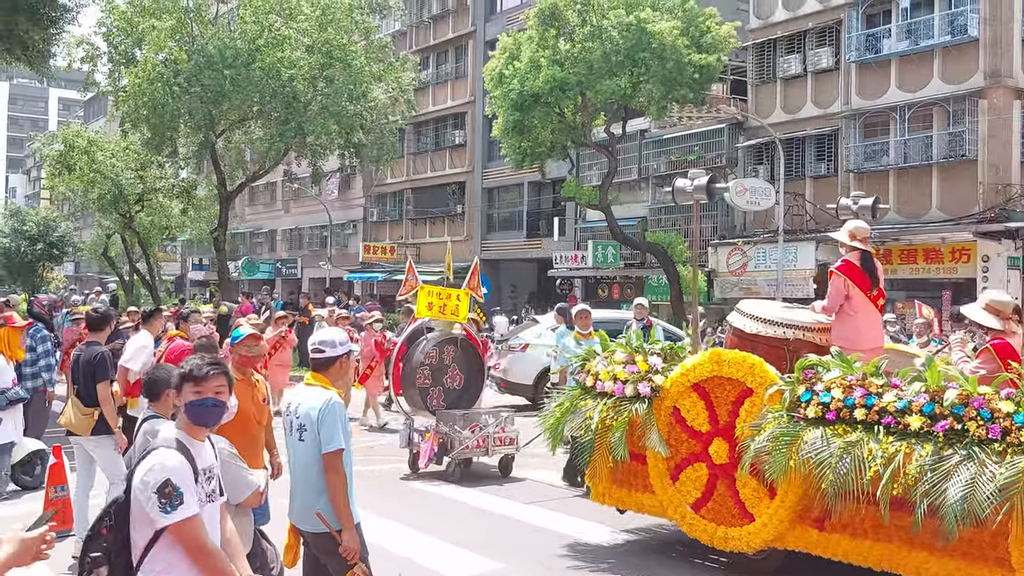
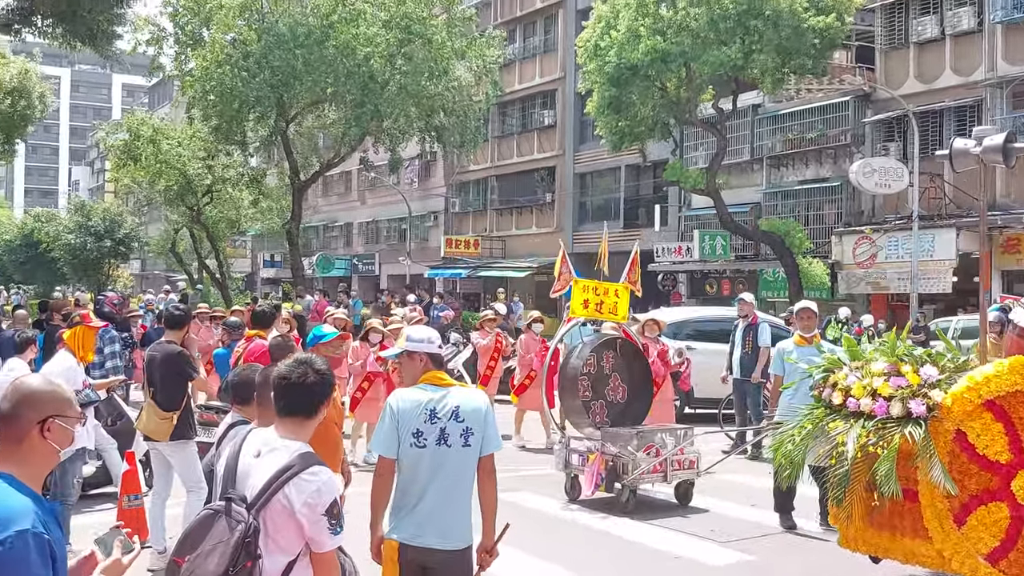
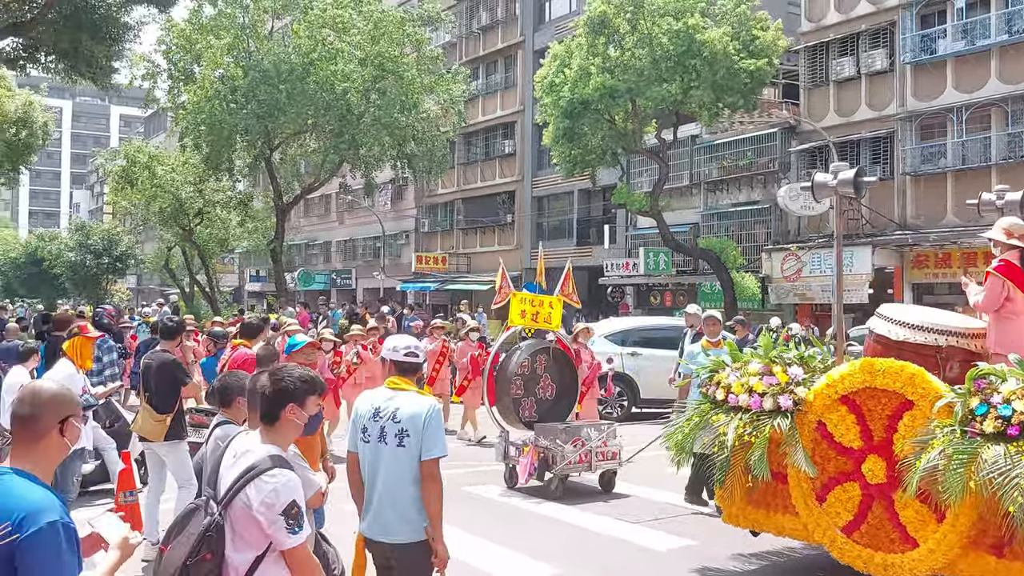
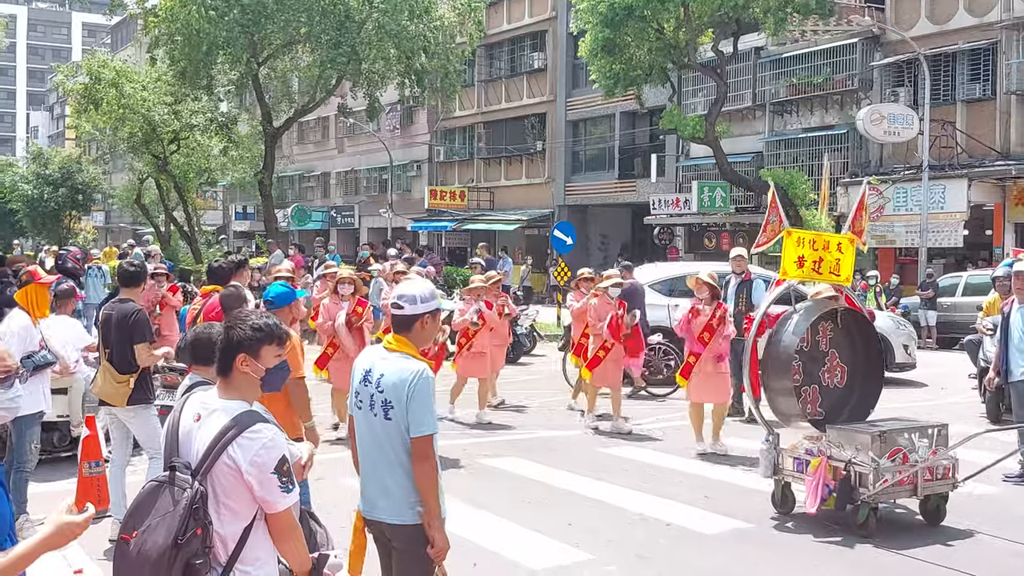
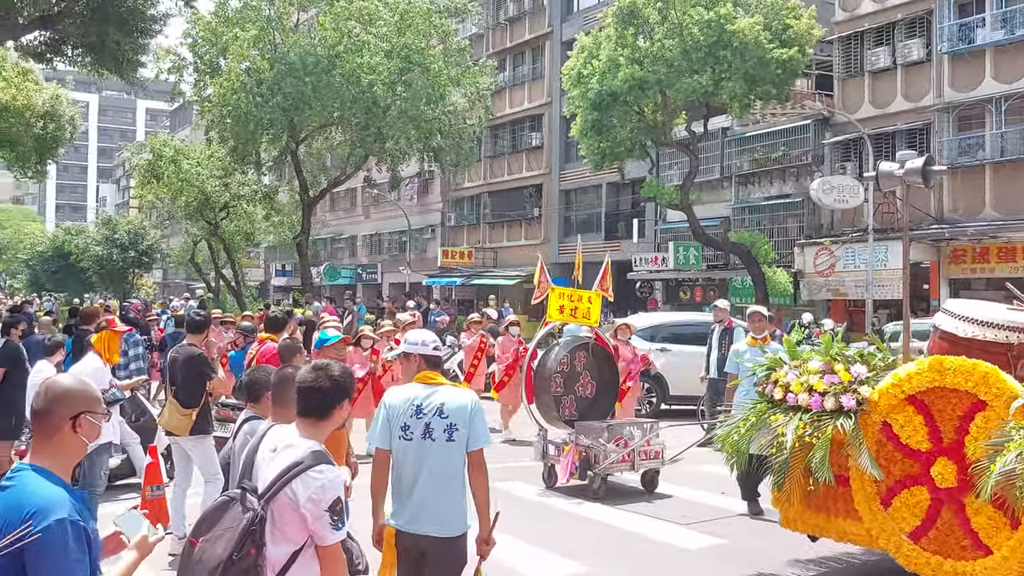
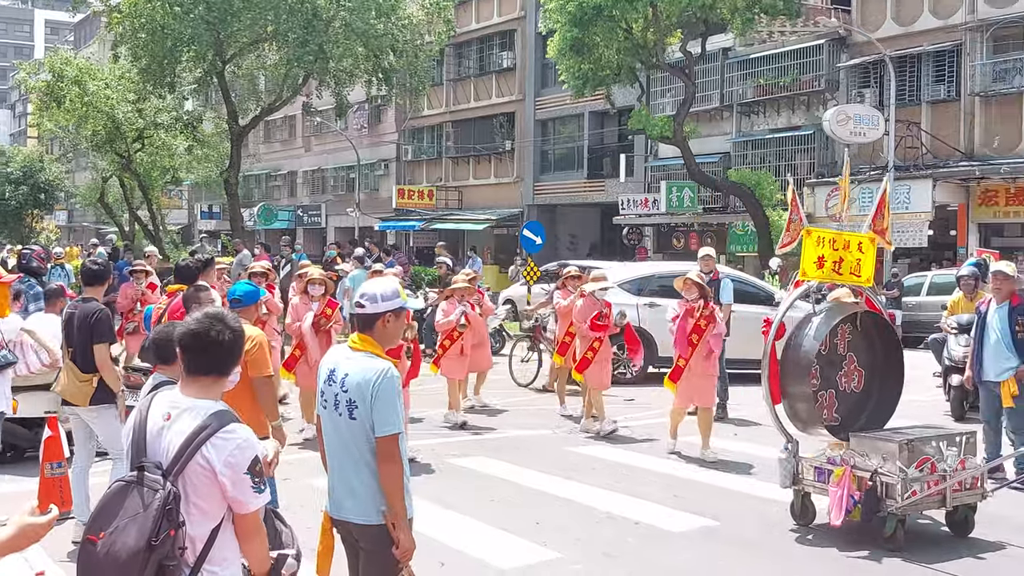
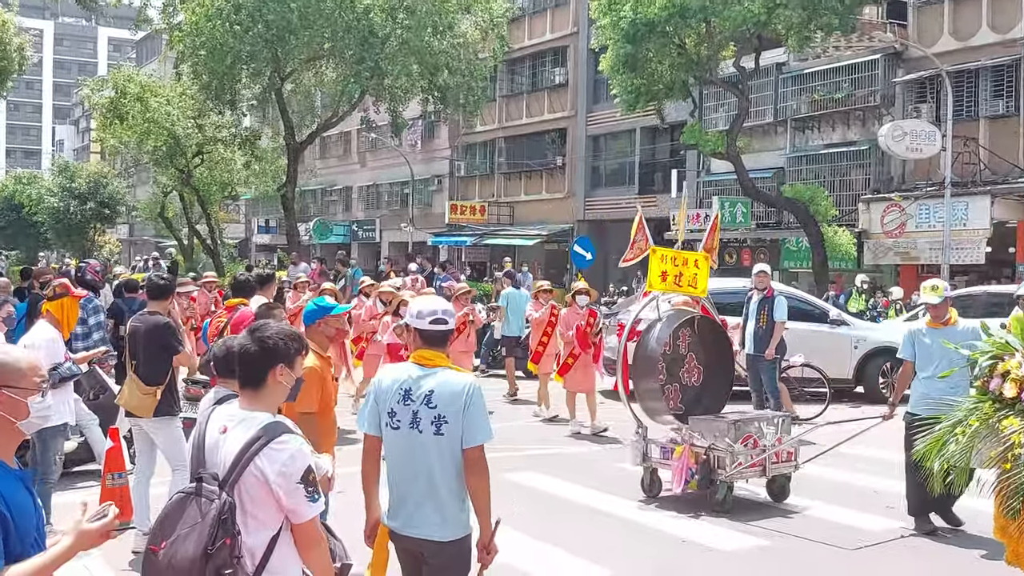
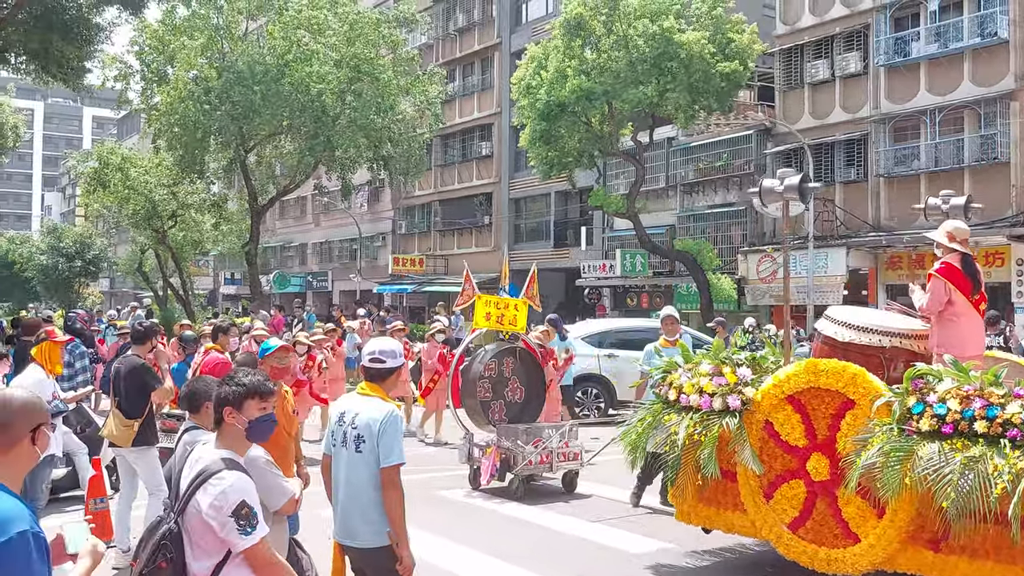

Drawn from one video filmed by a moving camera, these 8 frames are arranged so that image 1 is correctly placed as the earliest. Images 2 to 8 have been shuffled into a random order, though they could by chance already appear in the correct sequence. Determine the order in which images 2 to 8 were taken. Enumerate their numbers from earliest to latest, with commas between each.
8, 3, 5, 2, 7, 4, 6
